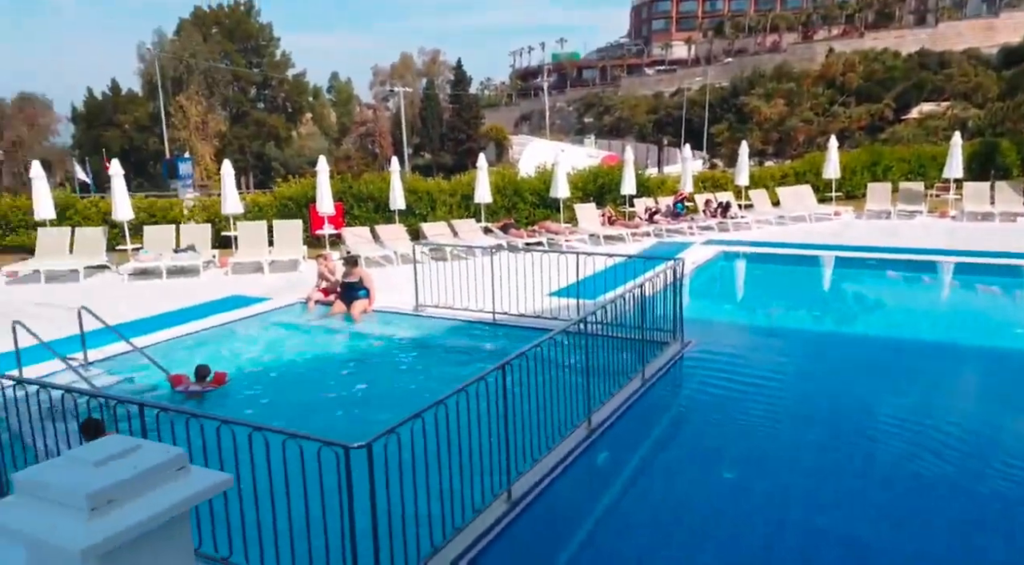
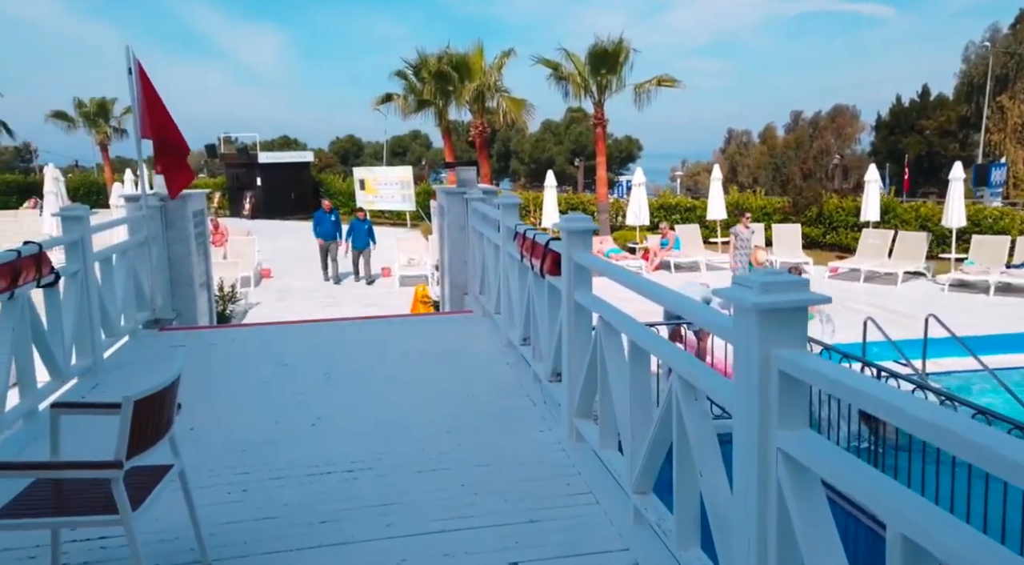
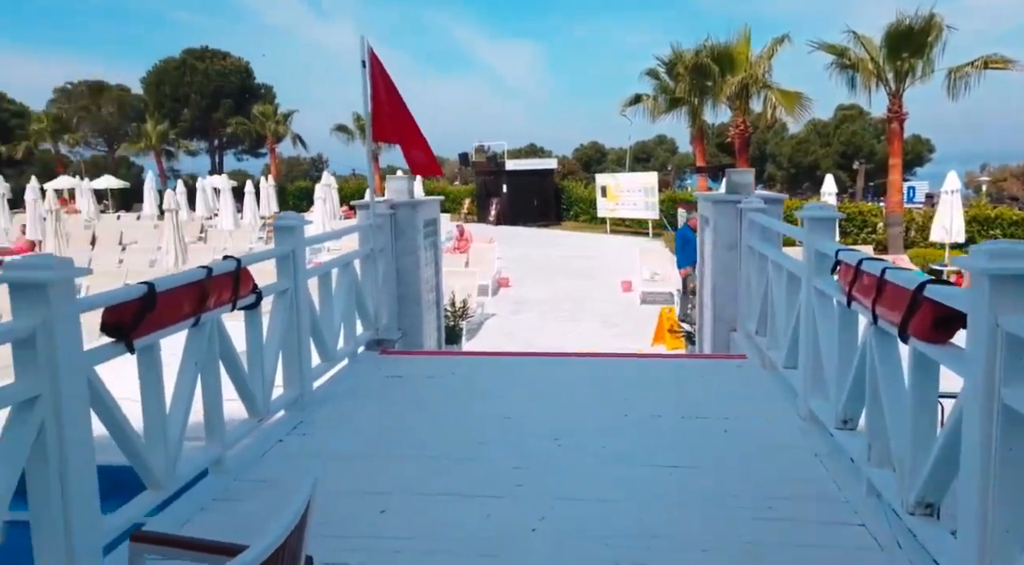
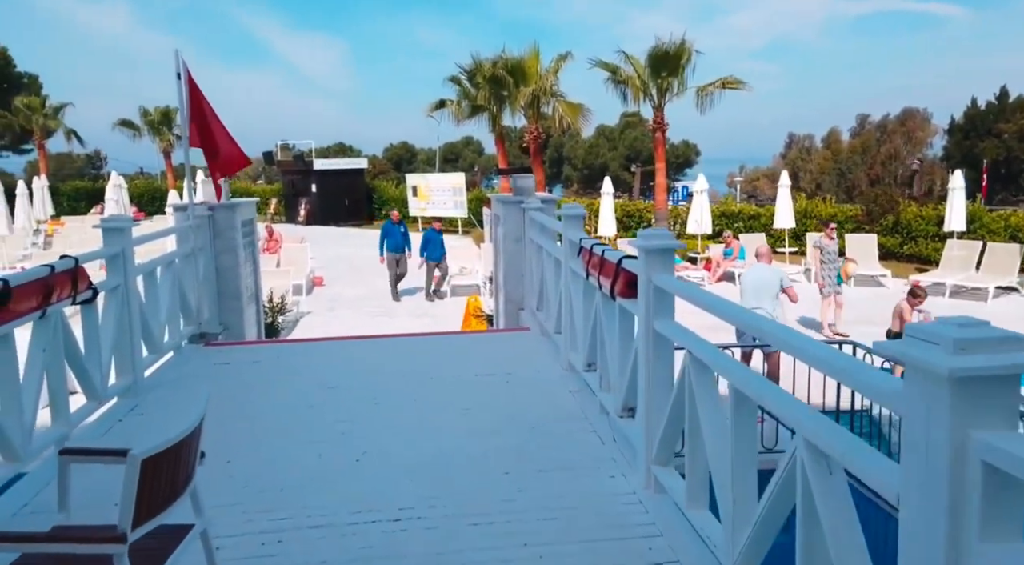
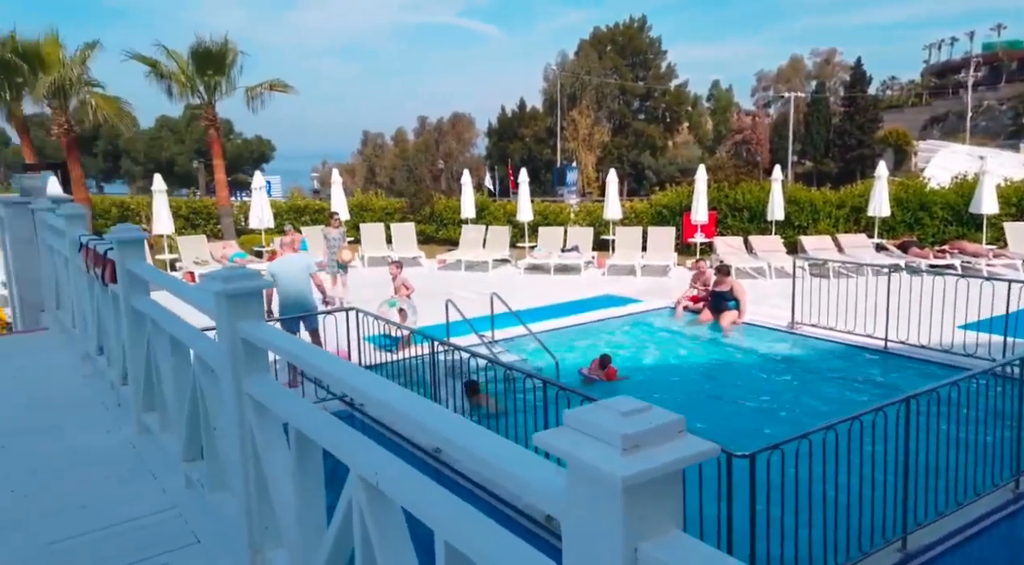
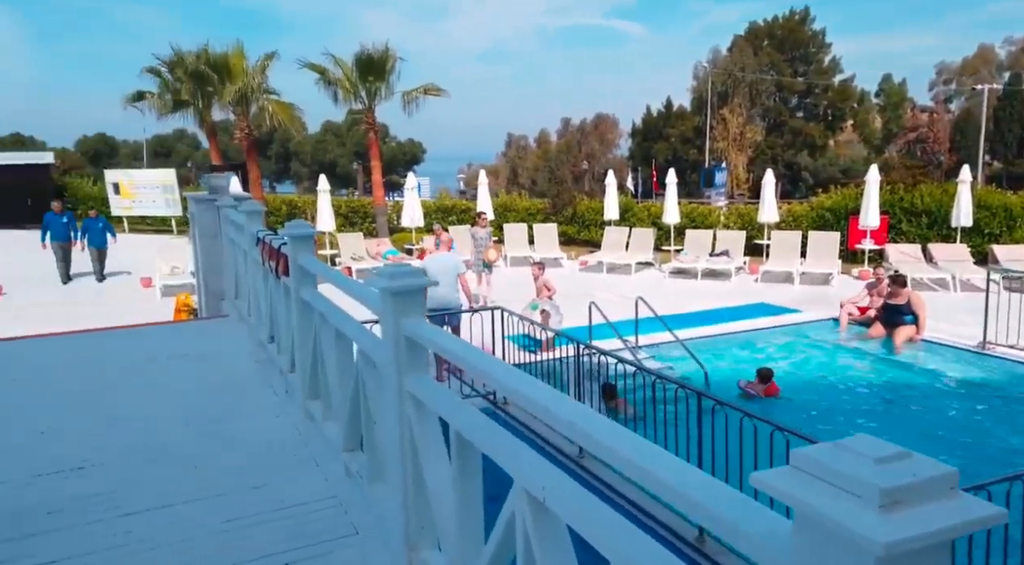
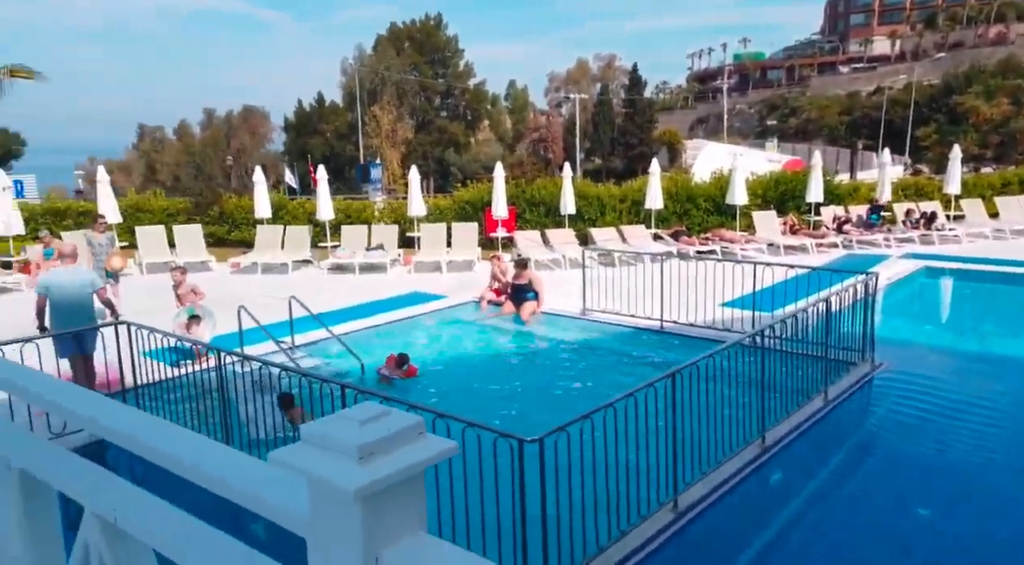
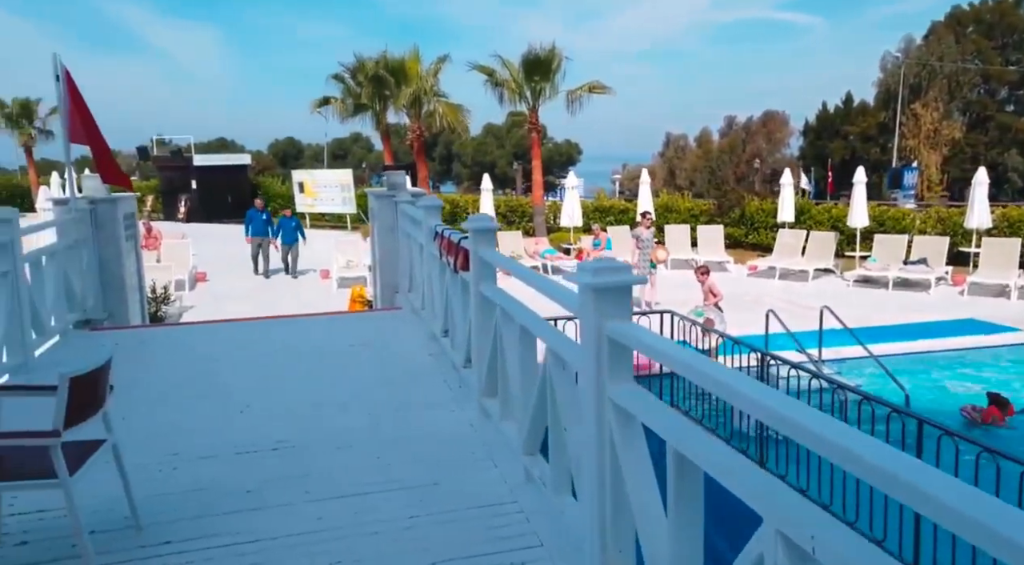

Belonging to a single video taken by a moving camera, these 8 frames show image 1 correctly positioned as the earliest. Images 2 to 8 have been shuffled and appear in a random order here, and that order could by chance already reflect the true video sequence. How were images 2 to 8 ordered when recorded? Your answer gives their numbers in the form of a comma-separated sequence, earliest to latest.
7, 5, 6, 8, 2, 4, 3
